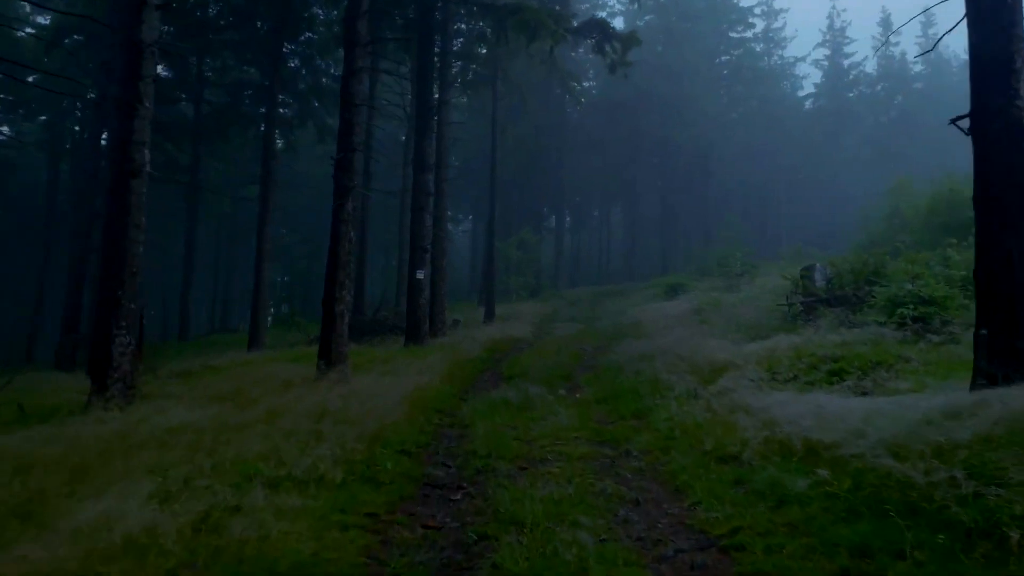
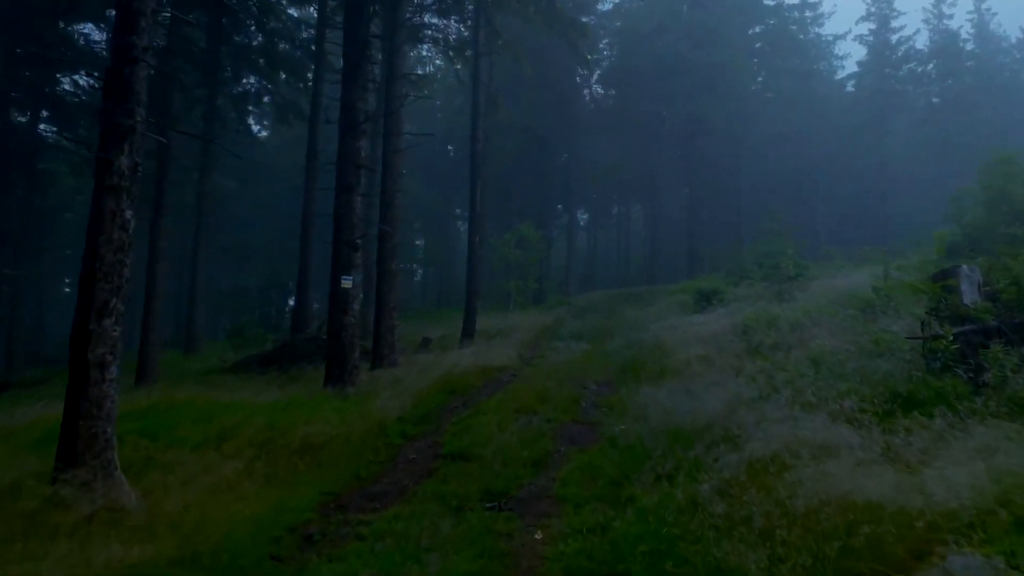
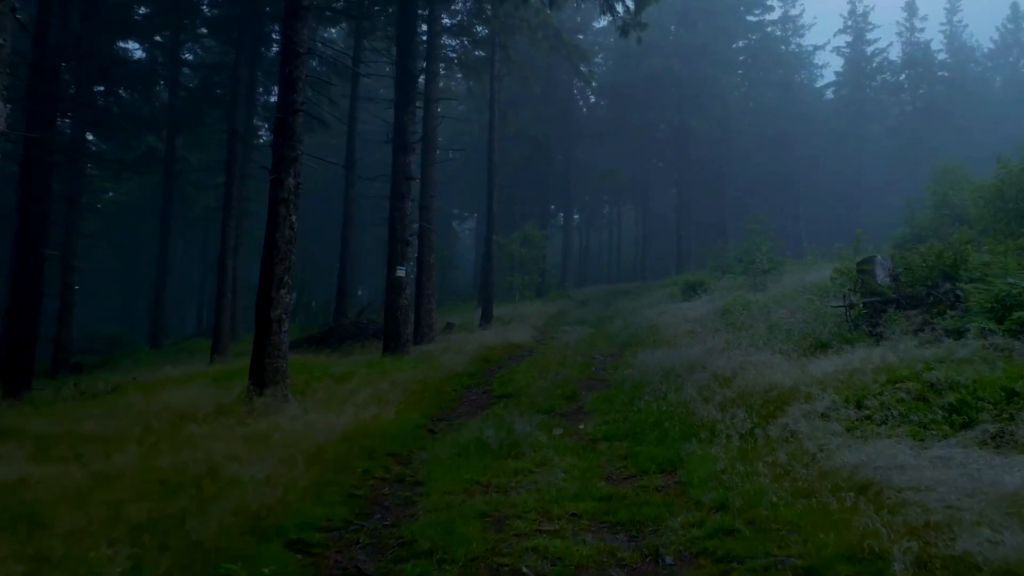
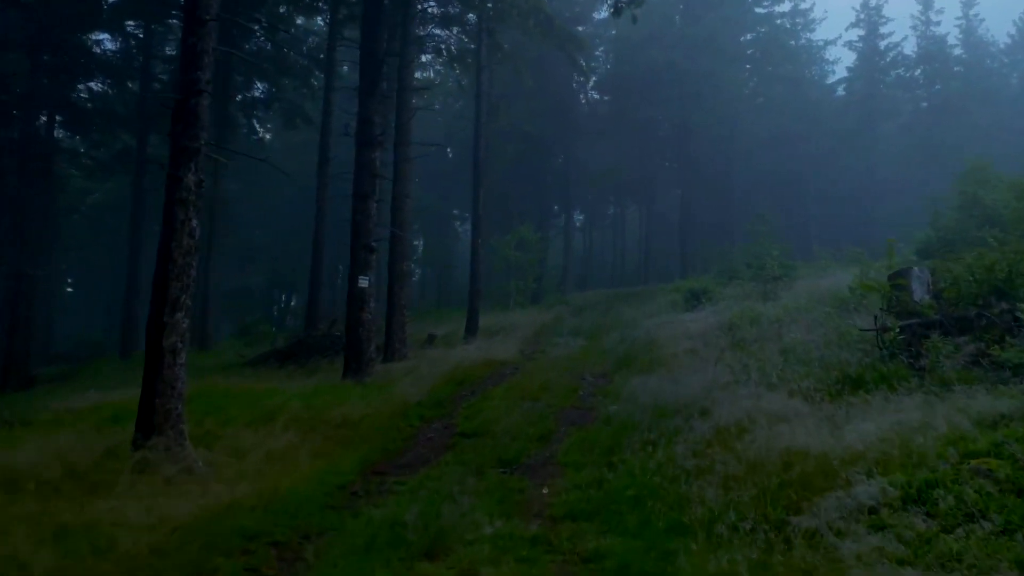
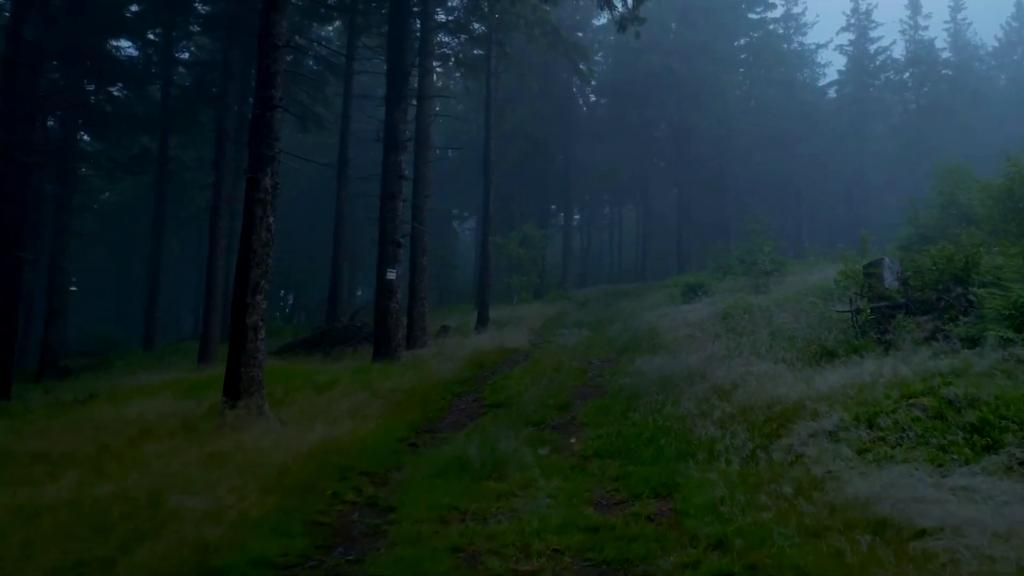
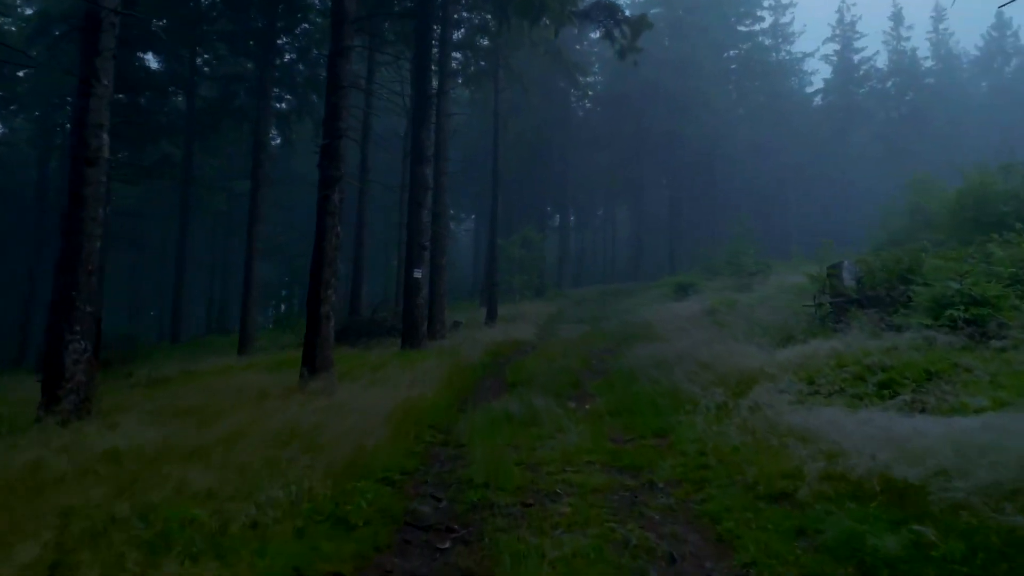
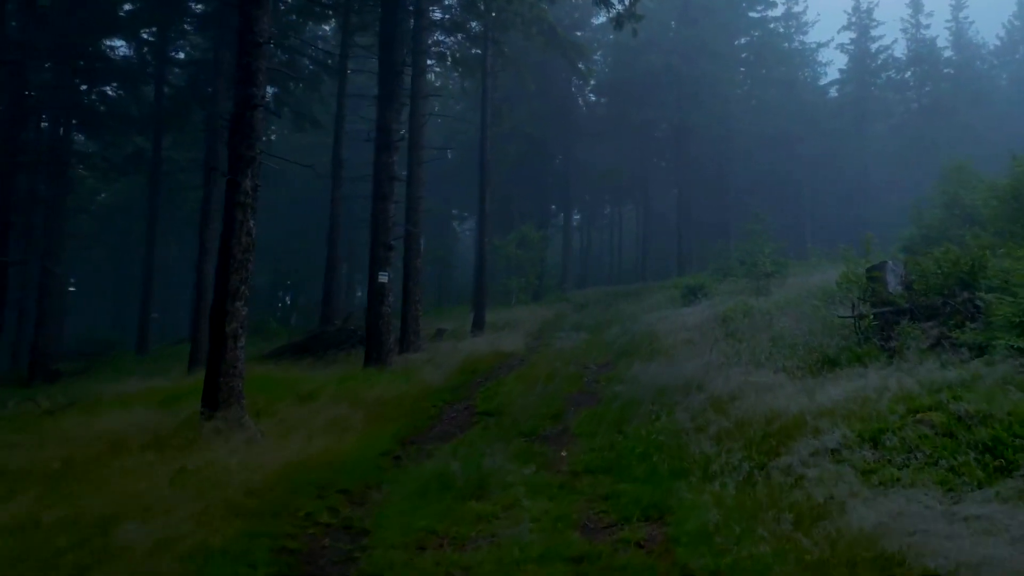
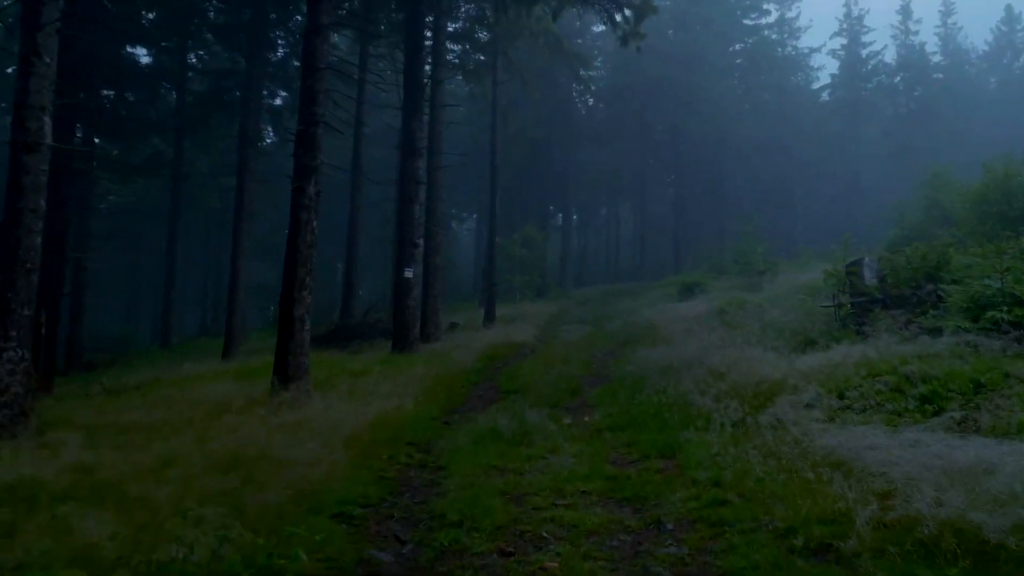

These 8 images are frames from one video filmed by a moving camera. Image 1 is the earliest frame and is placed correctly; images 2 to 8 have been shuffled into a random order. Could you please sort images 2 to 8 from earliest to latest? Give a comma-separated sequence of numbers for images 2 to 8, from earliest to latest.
6, 8, 3, 5, 7, 4, 2
